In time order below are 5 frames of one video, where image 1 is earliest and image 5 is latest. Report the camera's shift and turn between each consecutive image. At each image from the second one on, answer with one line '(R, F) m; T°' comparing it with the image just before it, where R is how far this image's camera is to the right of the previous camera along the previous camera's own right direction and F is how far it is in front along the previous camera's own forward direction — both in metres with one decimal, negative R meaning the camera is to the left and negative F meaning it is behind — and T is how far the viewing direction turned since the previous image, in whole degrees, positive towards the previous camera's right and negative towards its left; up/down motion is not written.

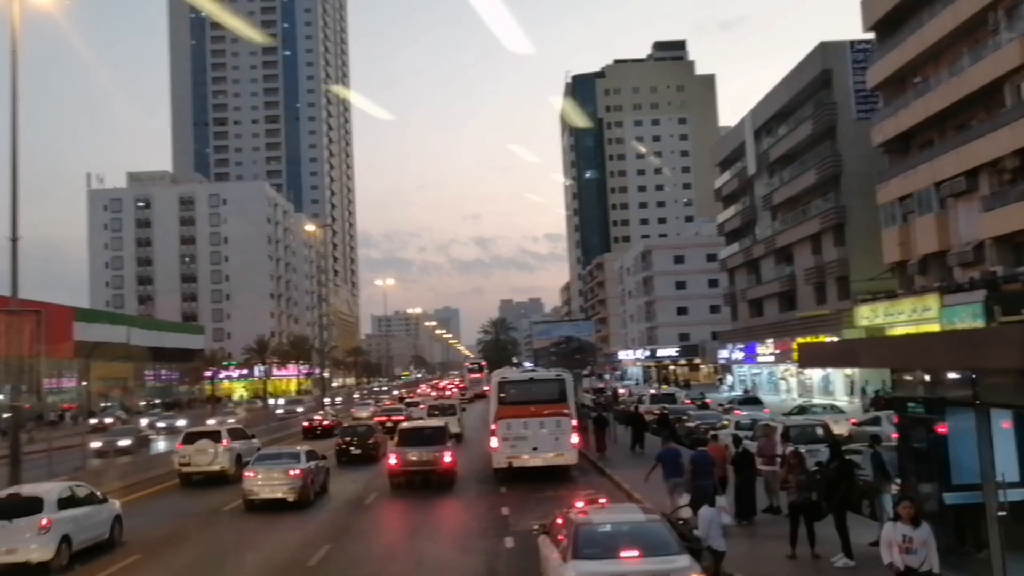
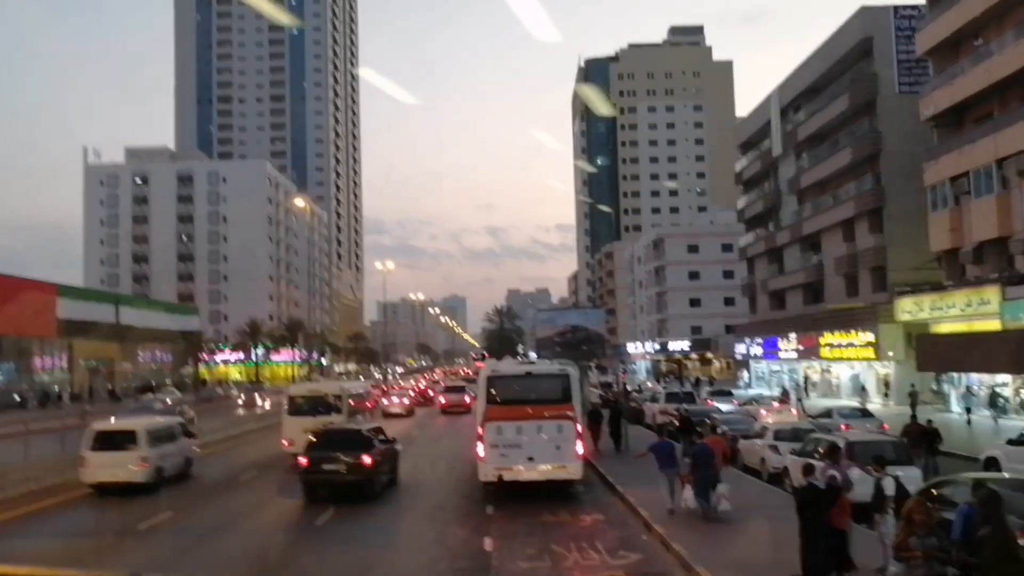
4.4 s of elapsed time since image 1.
(+0.3, +4.1) m; -1°
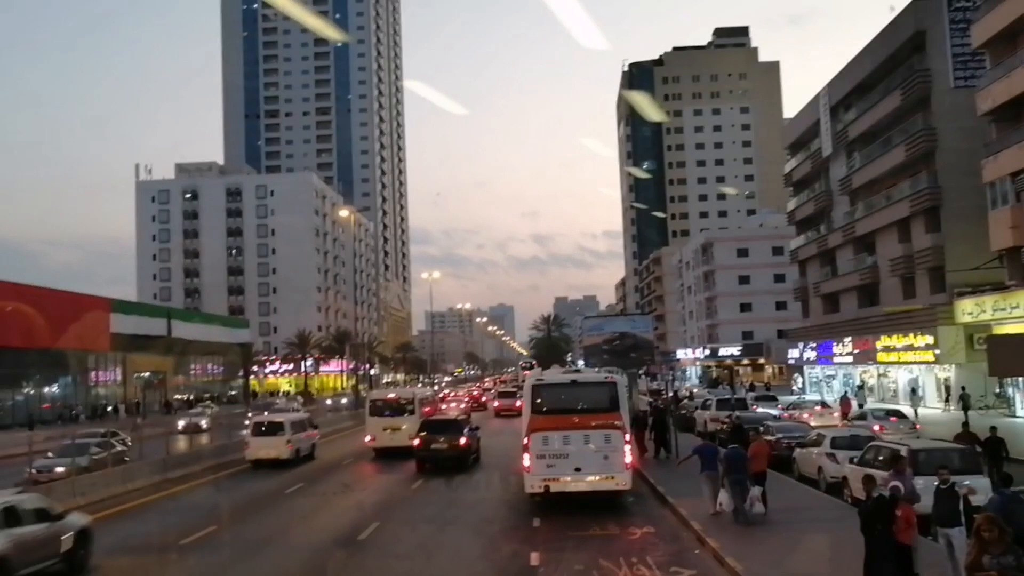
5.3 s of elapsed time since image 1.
(+0.1, +0.4) m; -3°
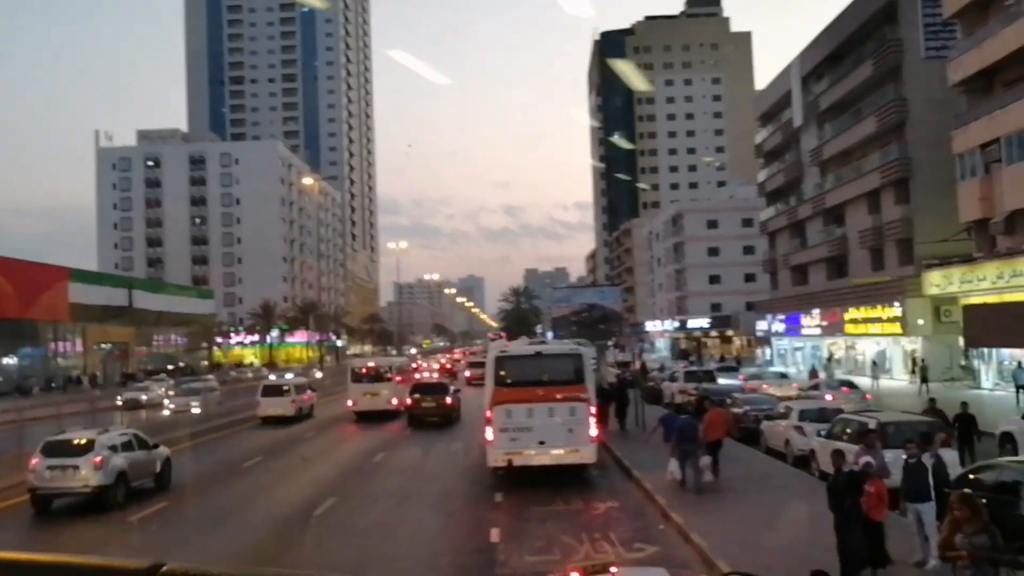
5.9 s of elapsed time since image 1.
(+0.2, +0.6) m; +2°
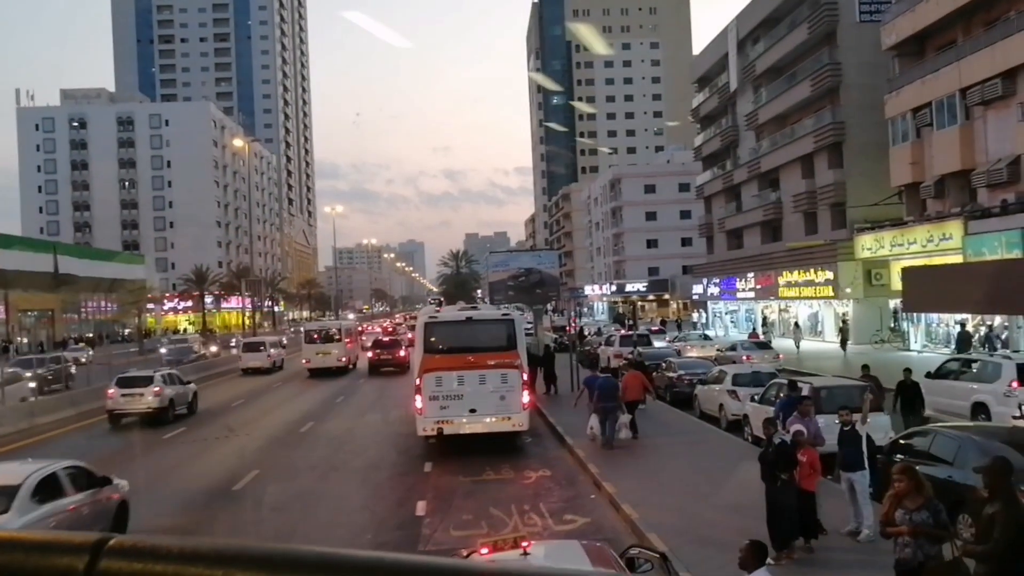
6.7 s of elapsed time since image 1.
(+0.2, +0.6) m; +4°
